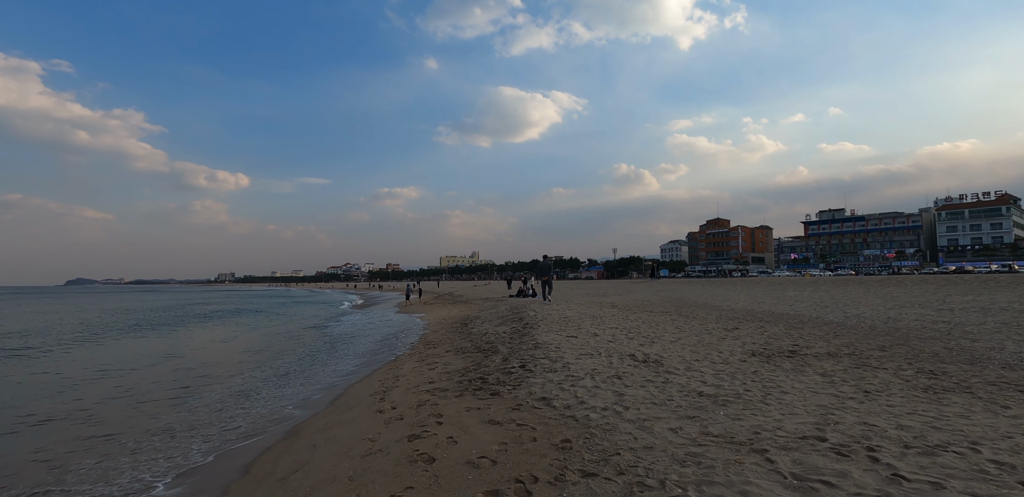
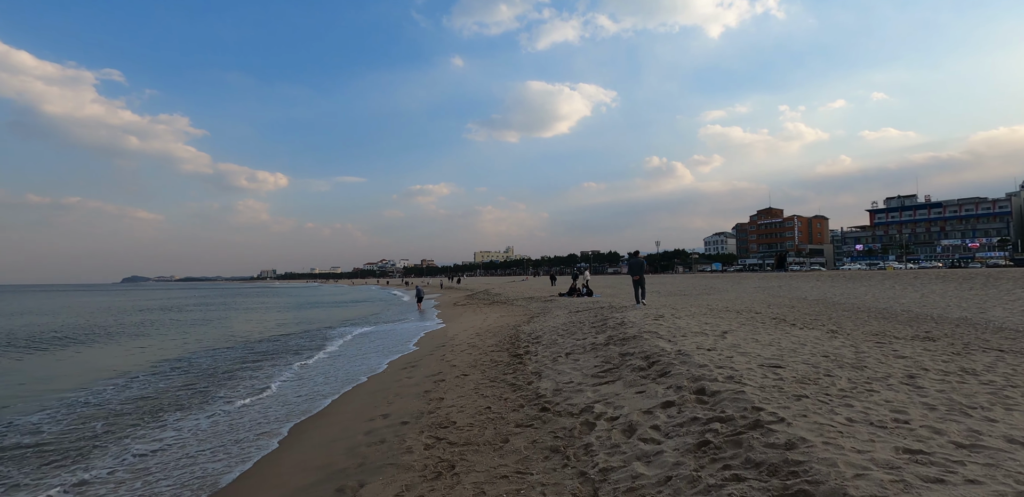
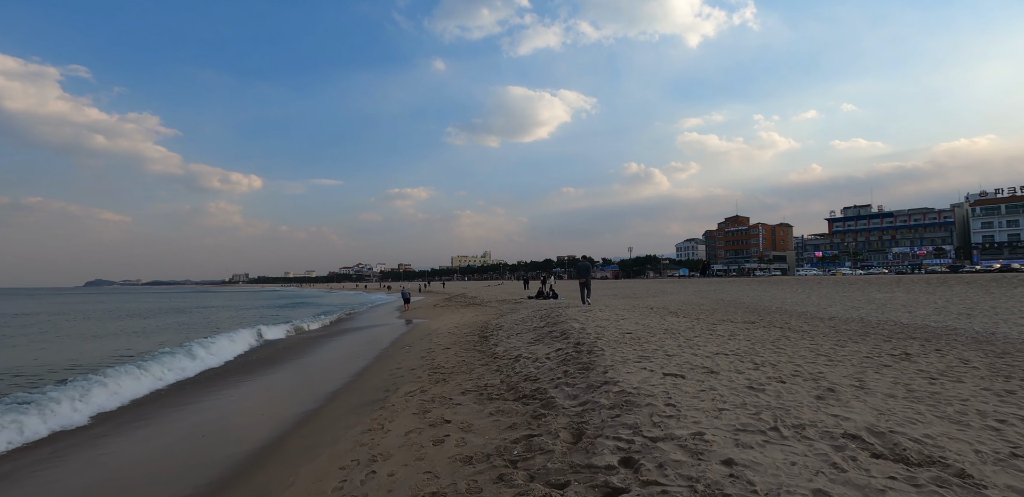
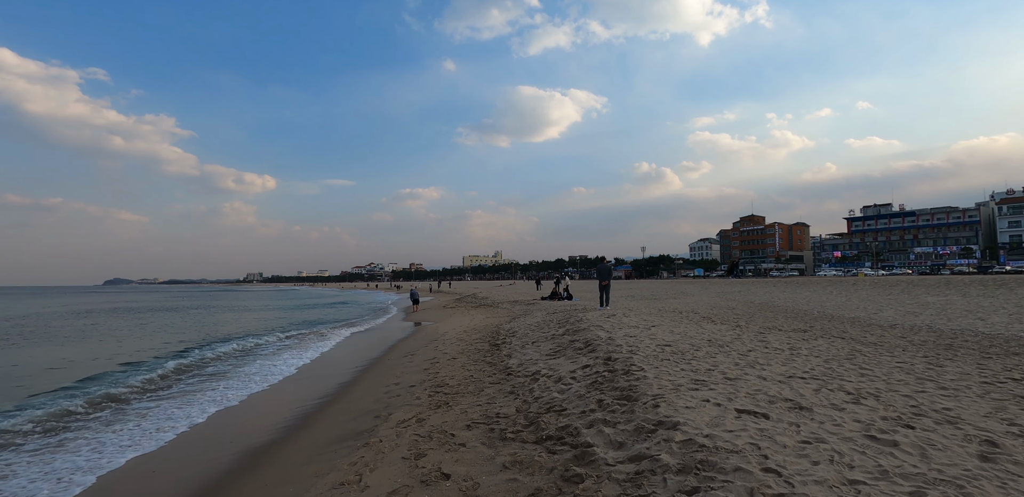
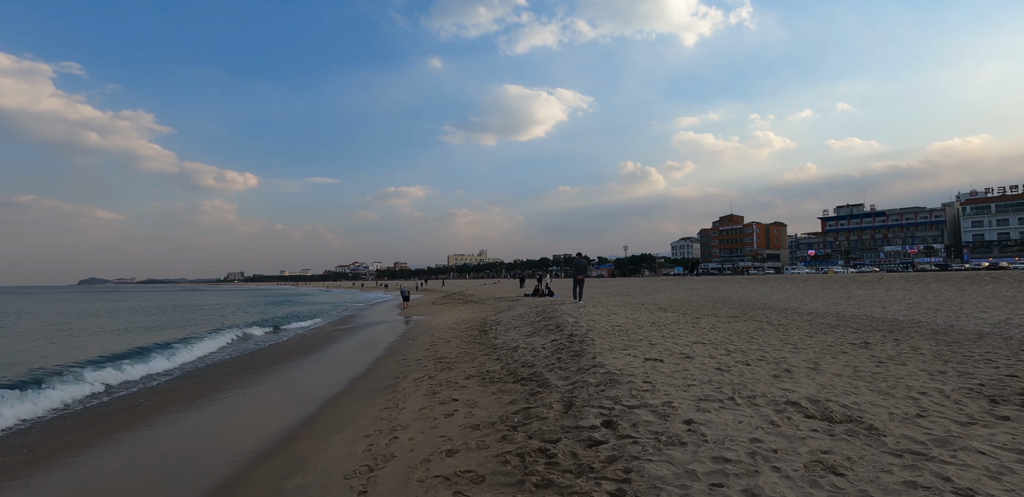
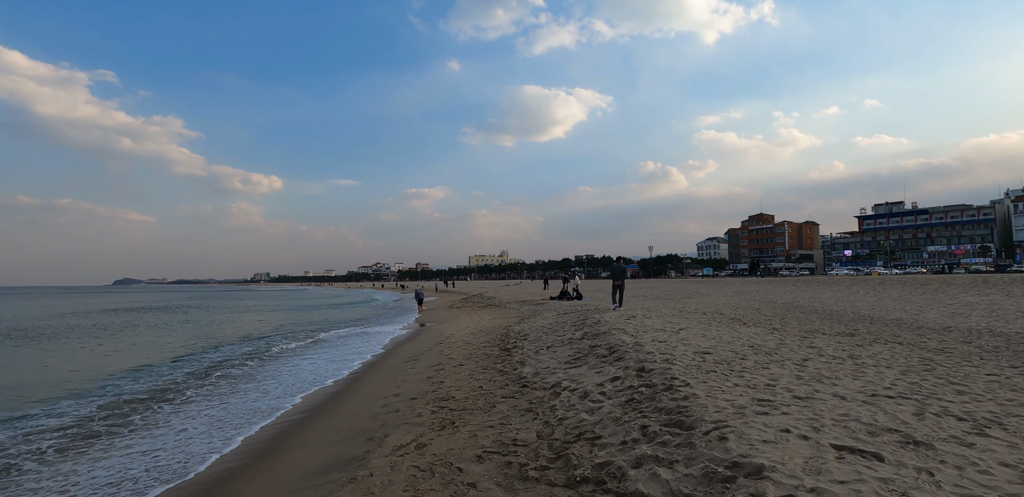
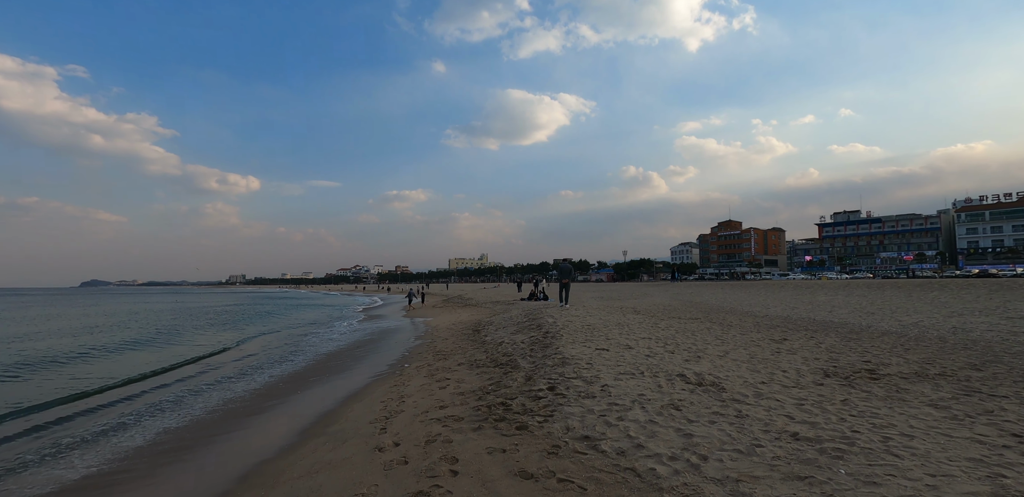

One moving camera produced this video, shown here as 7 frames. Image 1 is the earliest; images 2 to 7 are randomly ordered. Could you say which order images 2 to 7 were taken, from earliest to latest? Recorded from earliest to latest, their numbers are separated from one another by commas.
7, 5, 3, 4, 6, 2
